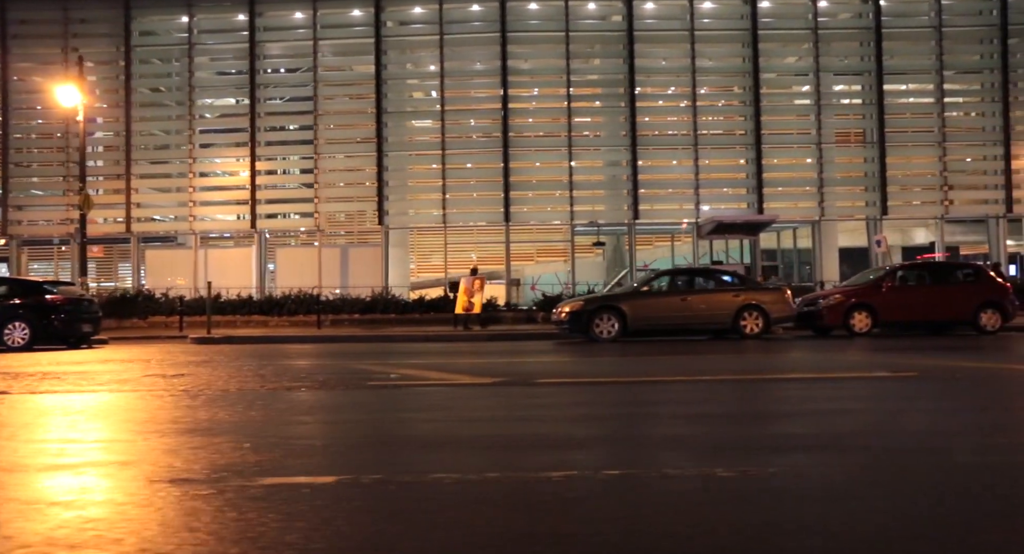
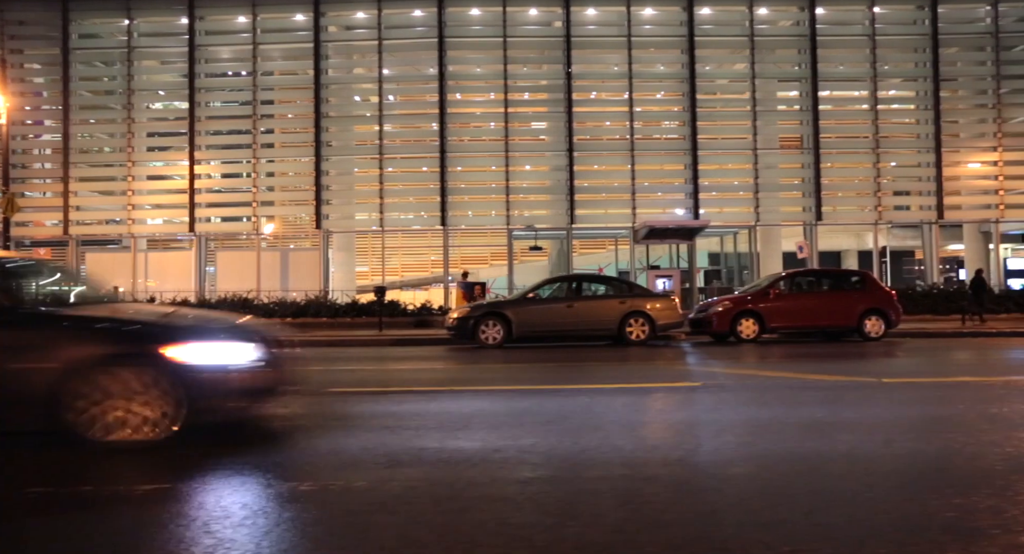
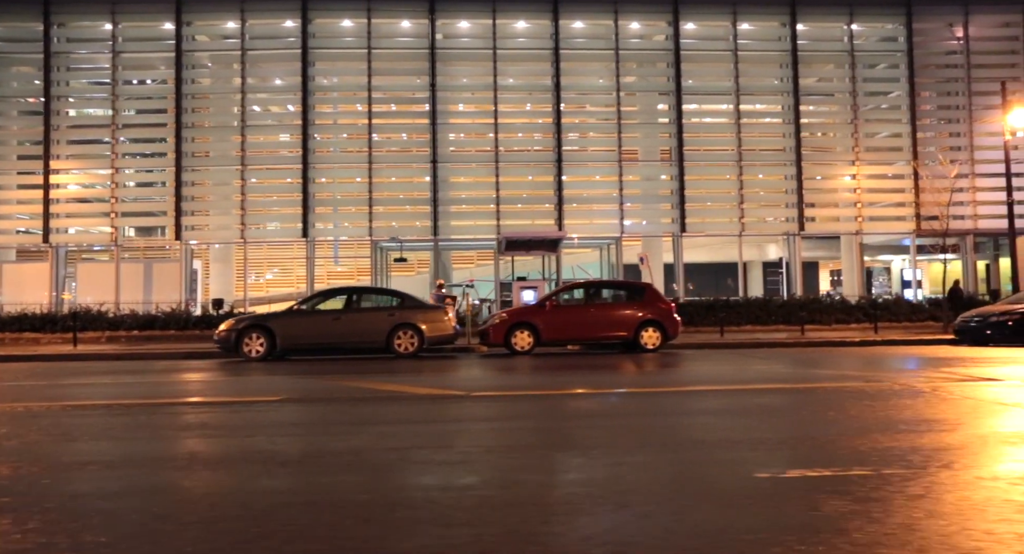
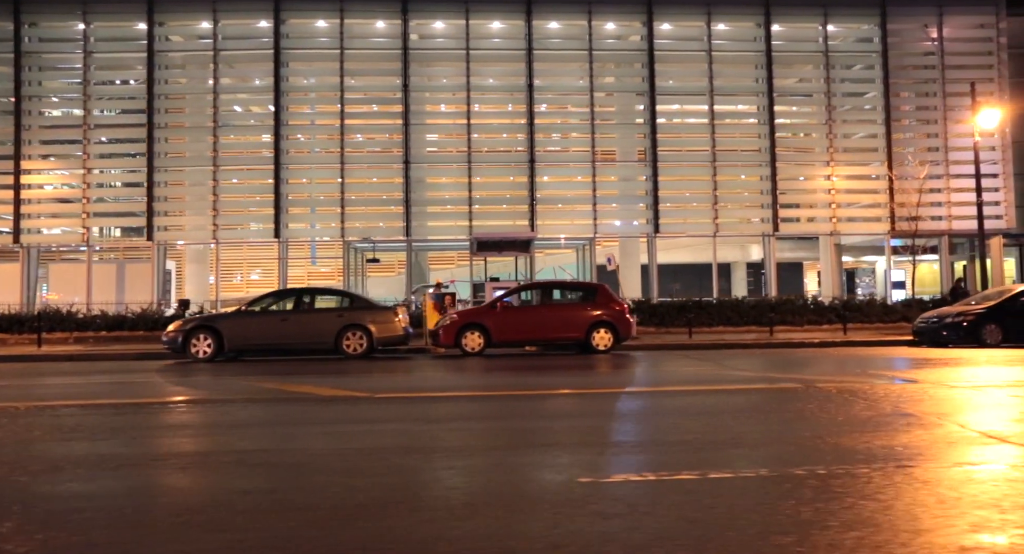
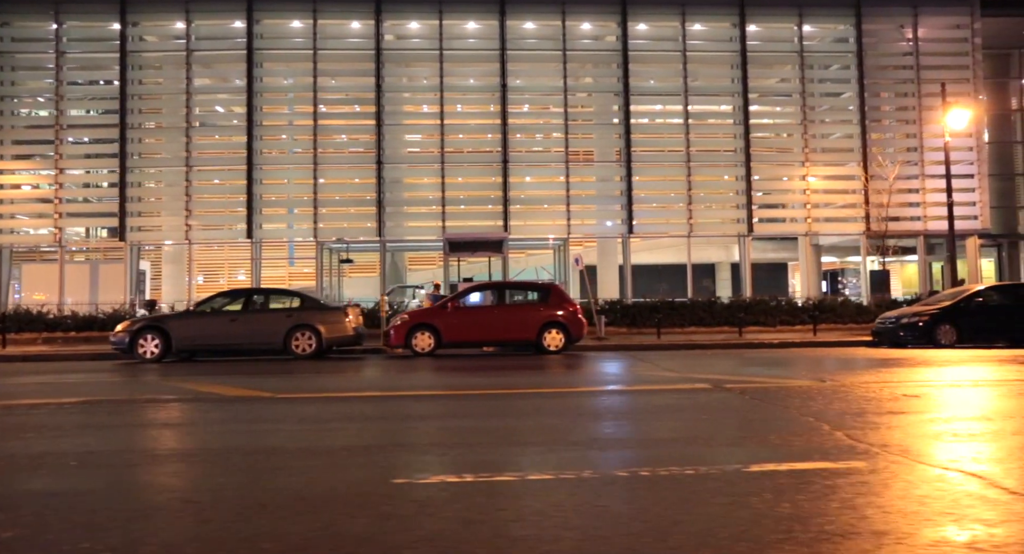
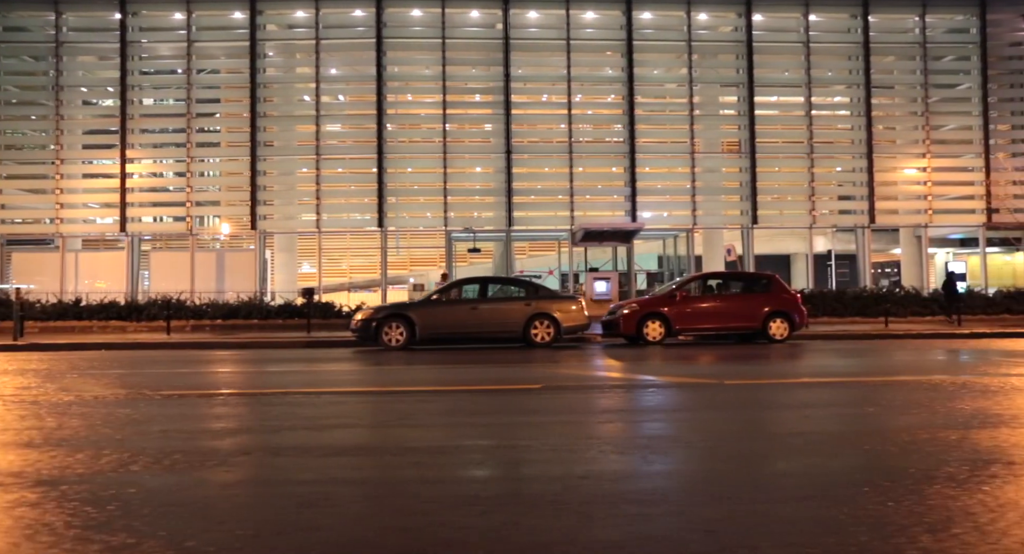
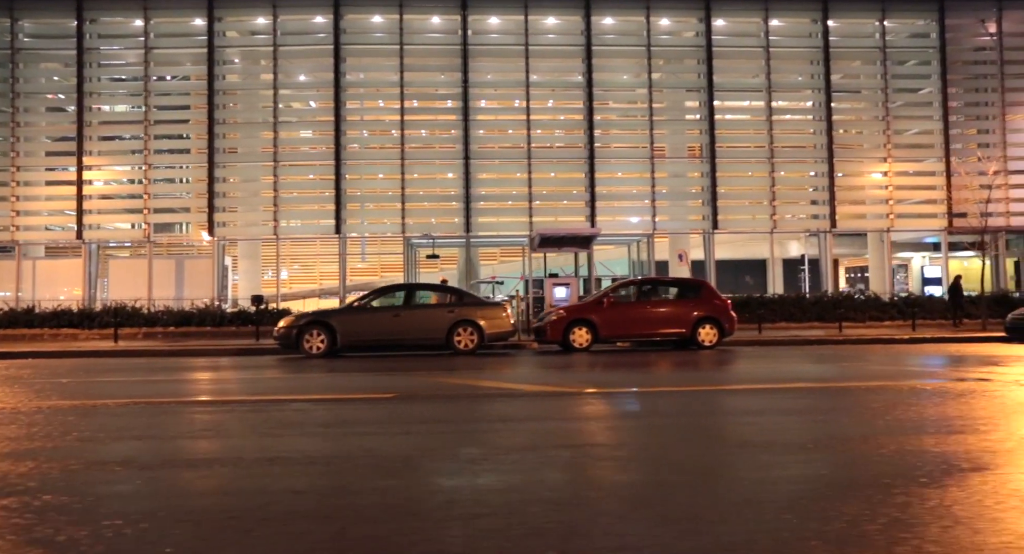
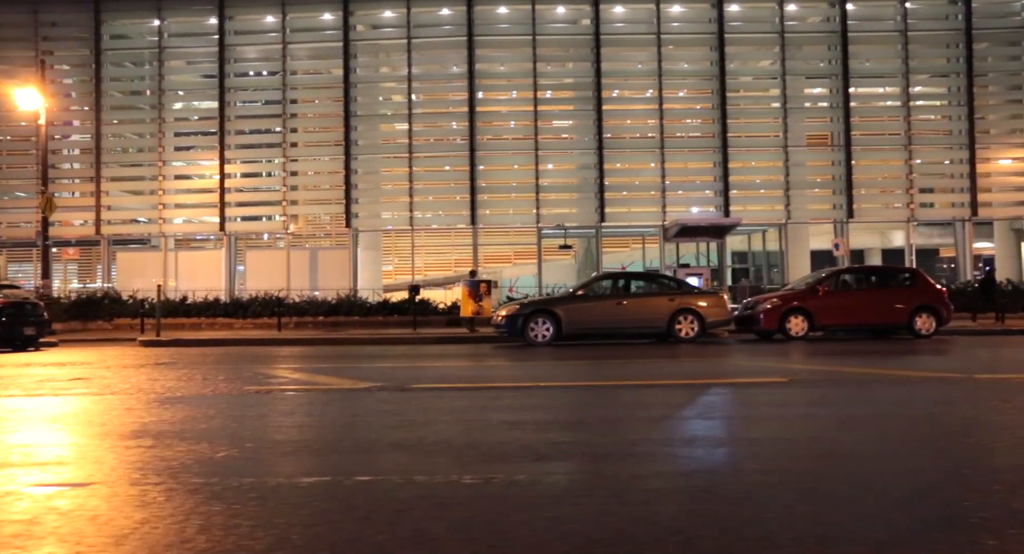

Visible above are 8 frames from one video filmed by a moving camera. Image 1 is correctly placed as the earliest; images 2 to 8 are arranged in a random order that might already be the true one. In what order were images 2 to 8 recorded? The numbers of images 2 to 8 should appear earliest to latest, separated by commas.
8, 2, 6, 7, 3, 4, 5
